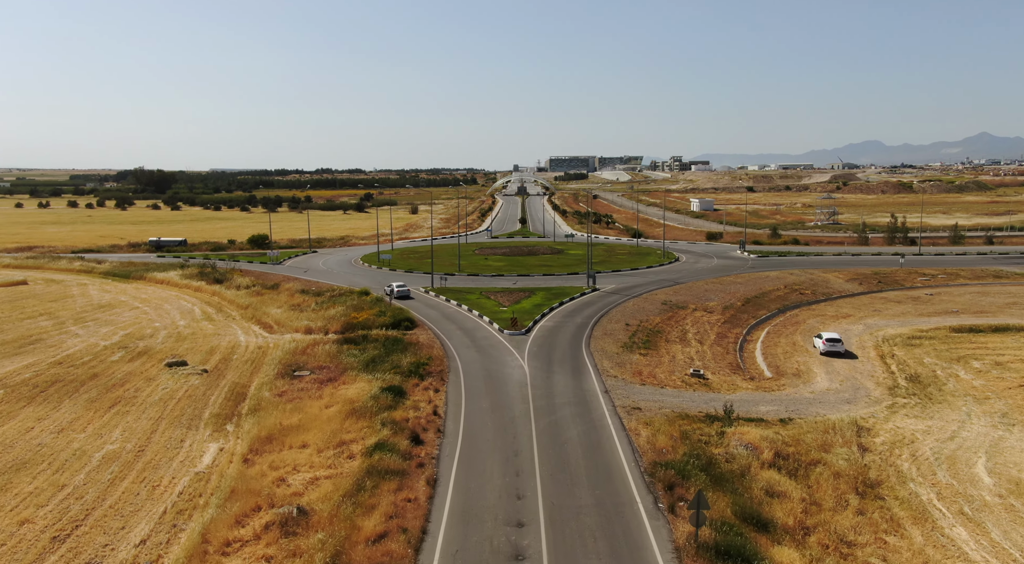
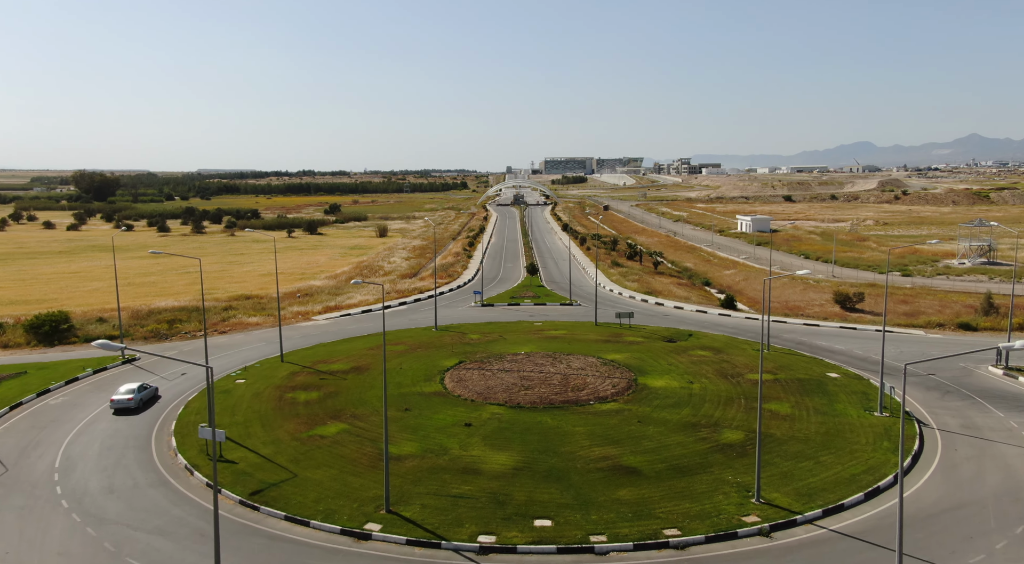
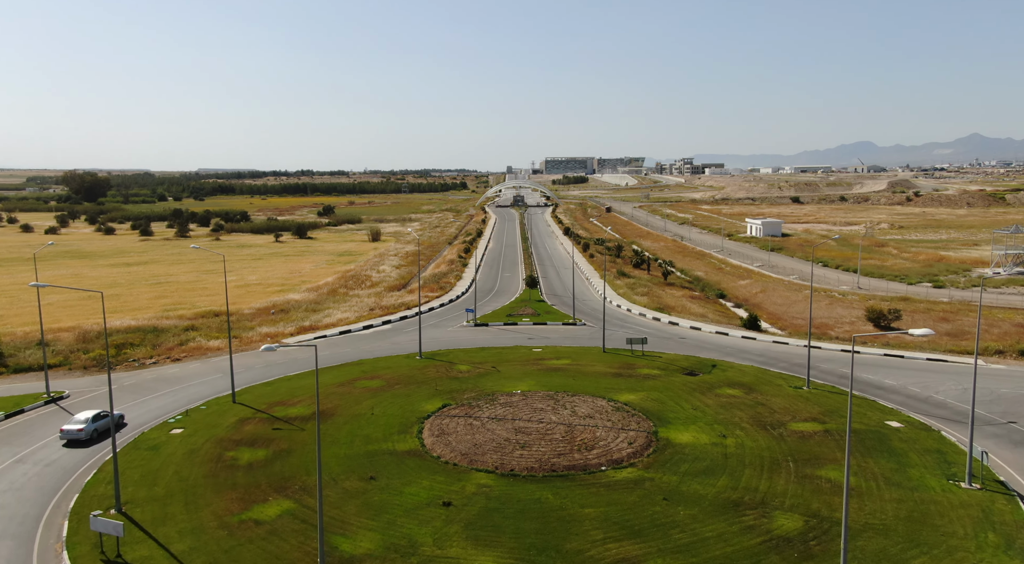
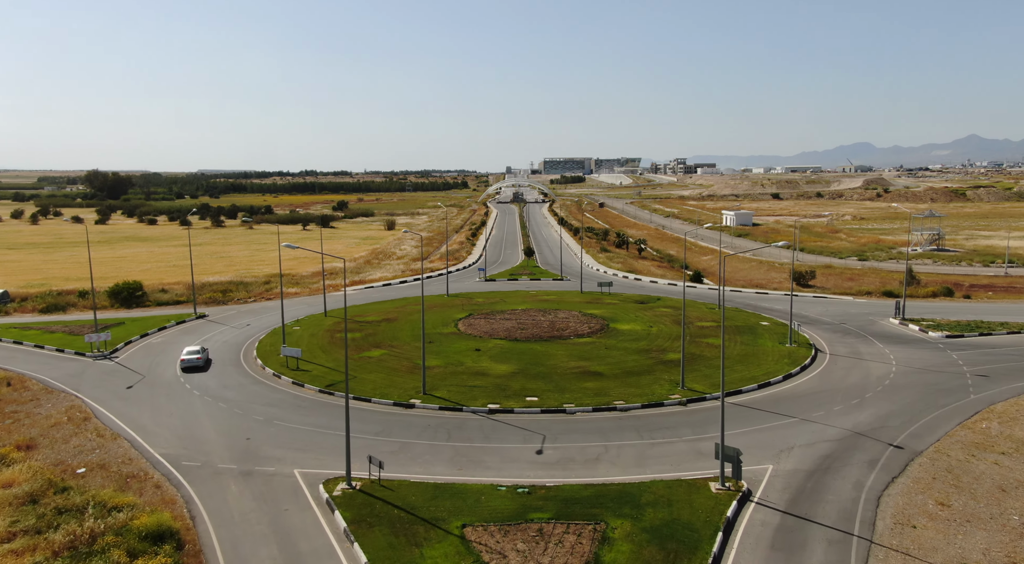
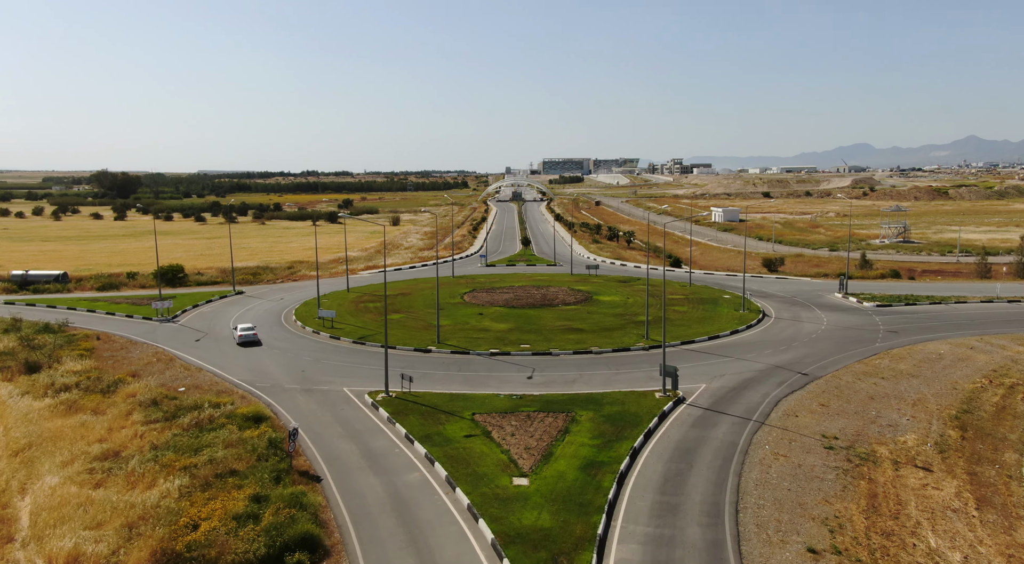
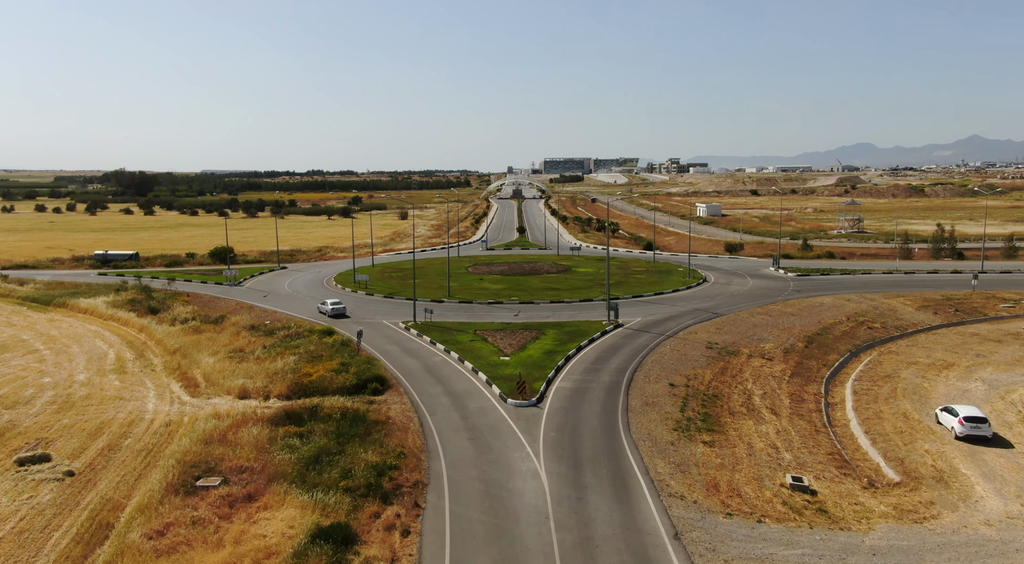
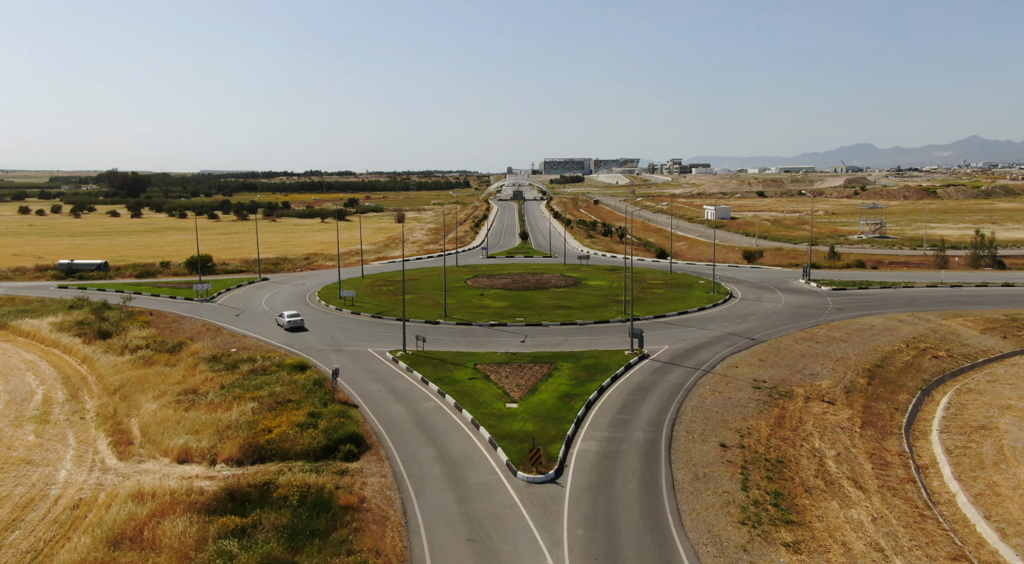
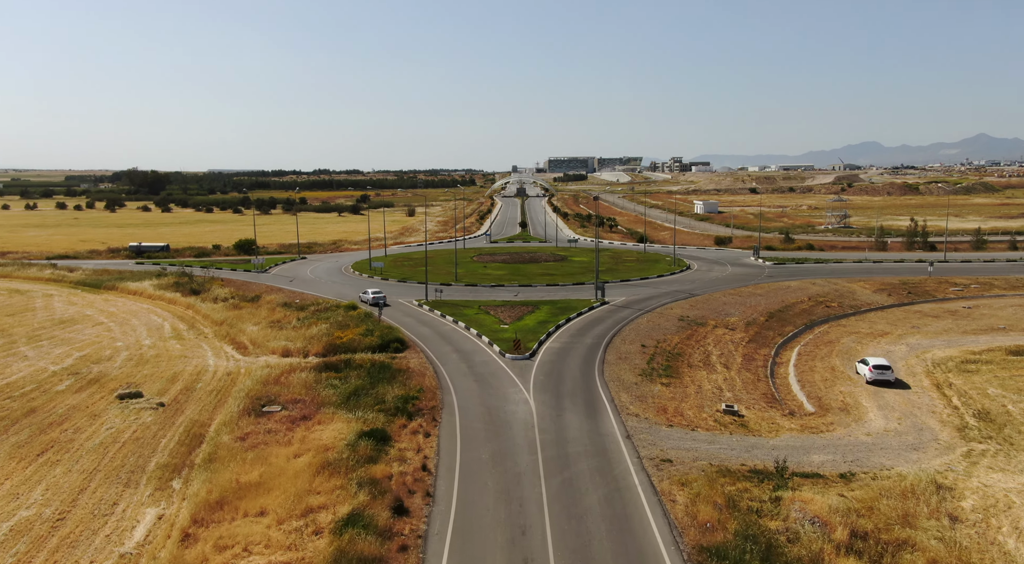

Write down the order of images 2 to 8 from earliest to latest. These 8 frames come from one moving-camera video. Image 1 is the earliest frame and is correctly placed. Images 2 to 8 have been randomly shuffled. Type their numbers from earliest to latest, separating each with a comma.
8, 6, 7, 5, 4, 2, 3
